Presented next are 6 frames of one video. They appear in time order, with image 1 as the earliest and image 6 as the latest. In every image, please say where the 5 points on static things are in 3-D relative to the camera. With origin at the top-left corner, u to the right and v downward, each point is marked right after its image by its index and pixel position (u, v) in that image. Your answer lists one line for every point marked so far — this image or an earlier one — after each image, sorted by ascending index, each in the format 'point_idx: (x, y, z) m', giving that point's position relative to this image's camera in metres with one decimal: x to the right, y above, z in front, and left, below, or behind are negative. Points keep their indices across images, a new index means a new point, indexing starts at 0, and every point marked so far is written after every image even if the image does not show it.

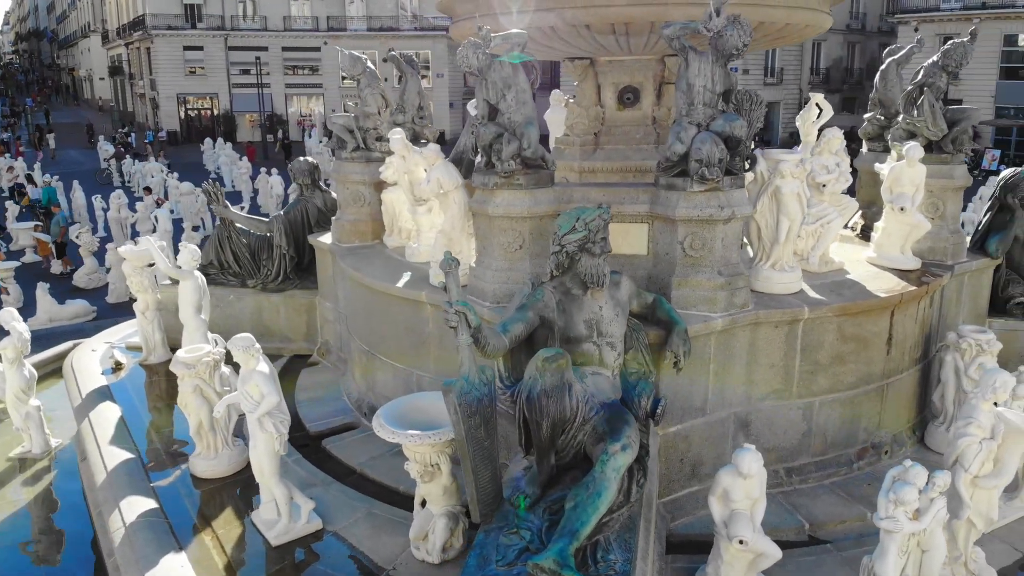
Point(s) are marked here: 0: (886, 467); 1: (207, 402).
0: (+2.6, -1.3, +6.0) m
1: (-2.2, -0.8, +6.0) m
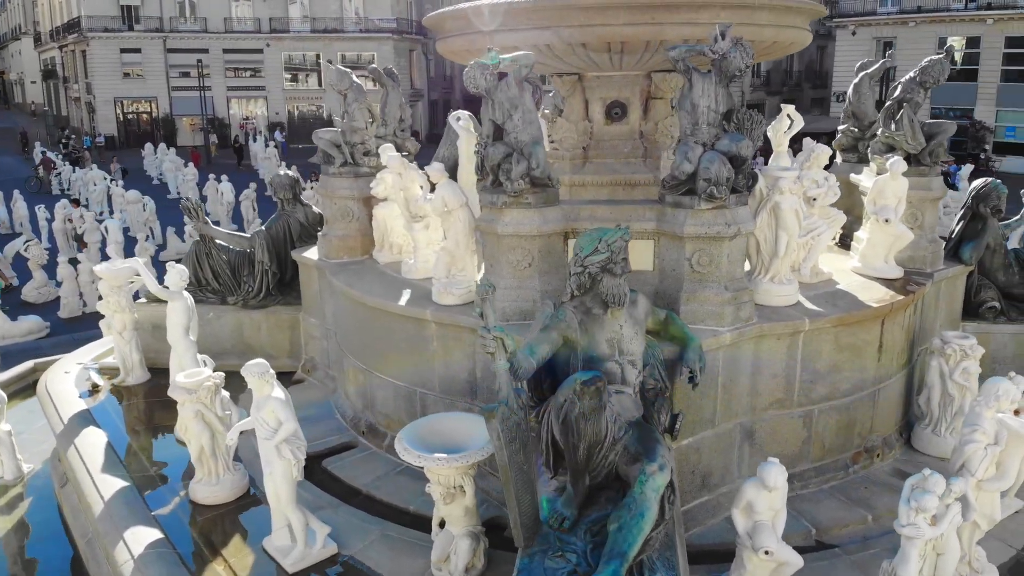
0: (+2.7, -1.3, +6.2) m
1: (-2.1, -1.0, +5.9) m
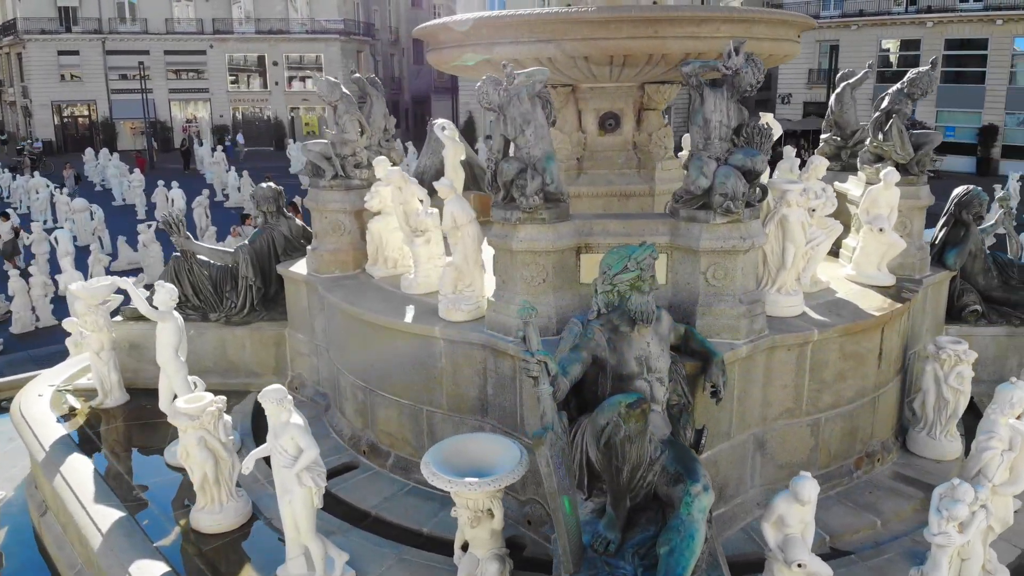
0: (+2.8, -1.4, +6.3) m
1: (-2.0, -1.1, +5.7) m
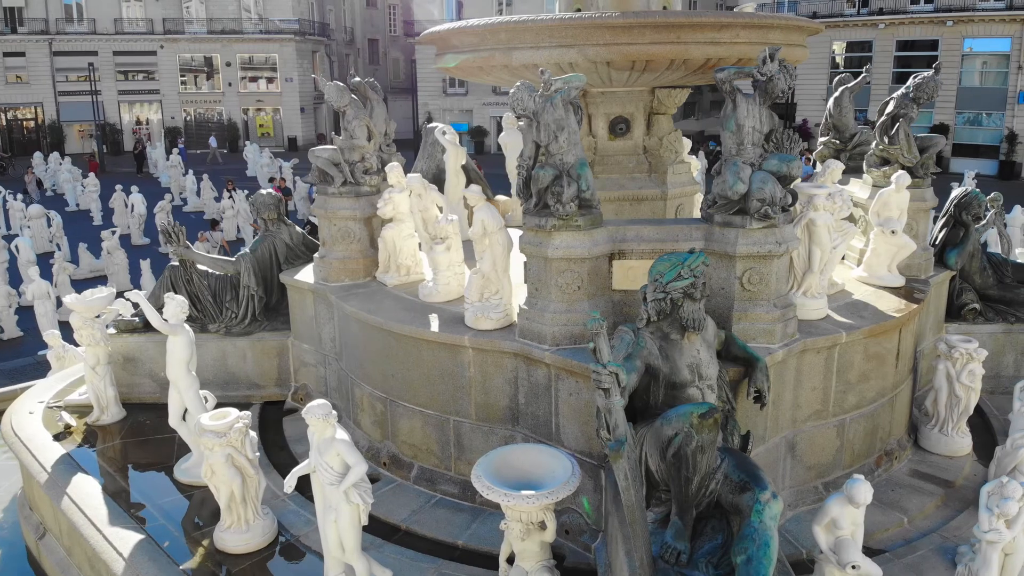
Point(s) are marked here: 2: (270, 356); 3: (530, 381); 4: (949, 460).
0: (+2.9, -1.4, +6.4) m
1: (-1.8, -1.2, +5.6) m
2: (-2.3, -0.6, +8.0) m
3: (+0.1, -0.6, +5.7) m
4: (+3.4, -1.4, +6.7) m
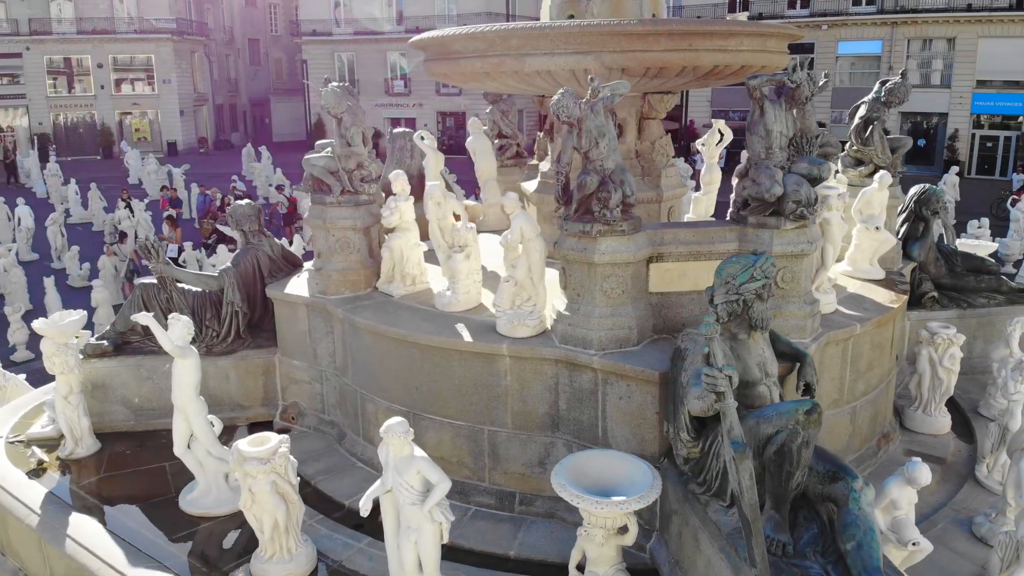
0: (+3.1, -1.3, +6.9) m
1: (-1.4, -1.3, +5.3) m
2: (-2.3, -0.8, +7.6) m
3: (+0.4, -0.7, +5.7) m
4: (+3.6, -1.3, +7.2) m
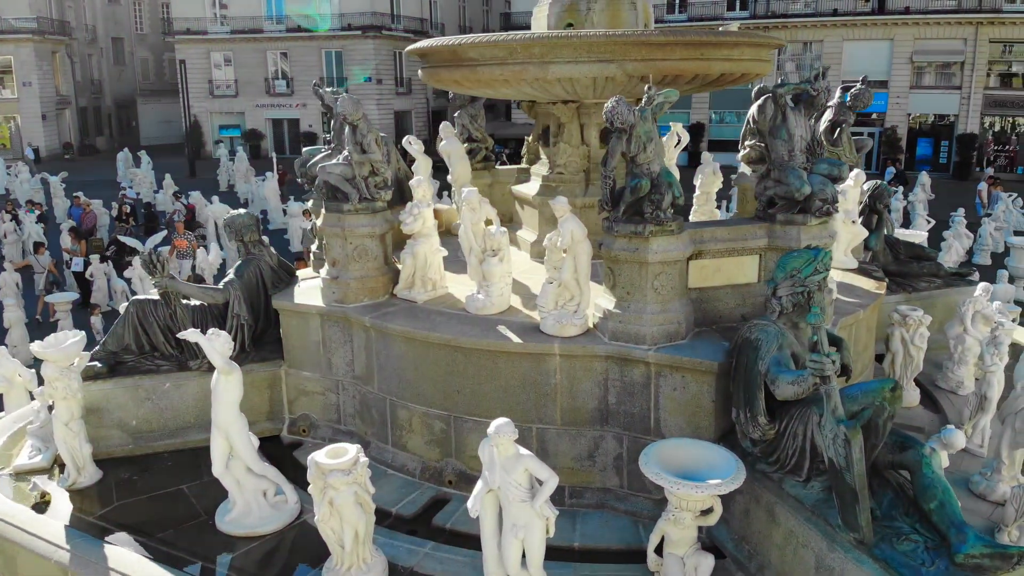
0: (+3.3, -1.2, +7.6) m
1: (-1.0, -1.4, +5.3) m
2: (-2.2, -0.9, +7.4) m
3: (+0.8, -0.7, +6.0) m
4: (+3.7, -1.1, +7.9) m
